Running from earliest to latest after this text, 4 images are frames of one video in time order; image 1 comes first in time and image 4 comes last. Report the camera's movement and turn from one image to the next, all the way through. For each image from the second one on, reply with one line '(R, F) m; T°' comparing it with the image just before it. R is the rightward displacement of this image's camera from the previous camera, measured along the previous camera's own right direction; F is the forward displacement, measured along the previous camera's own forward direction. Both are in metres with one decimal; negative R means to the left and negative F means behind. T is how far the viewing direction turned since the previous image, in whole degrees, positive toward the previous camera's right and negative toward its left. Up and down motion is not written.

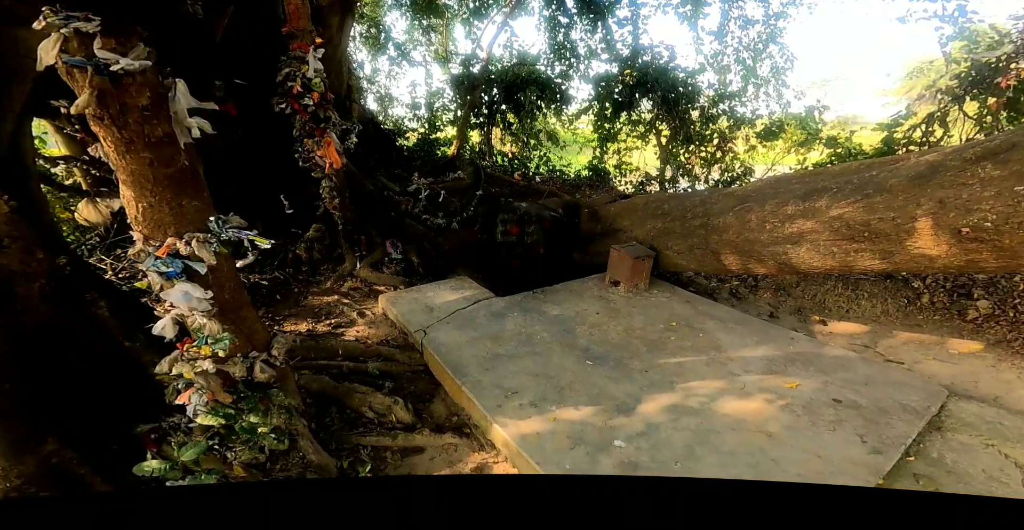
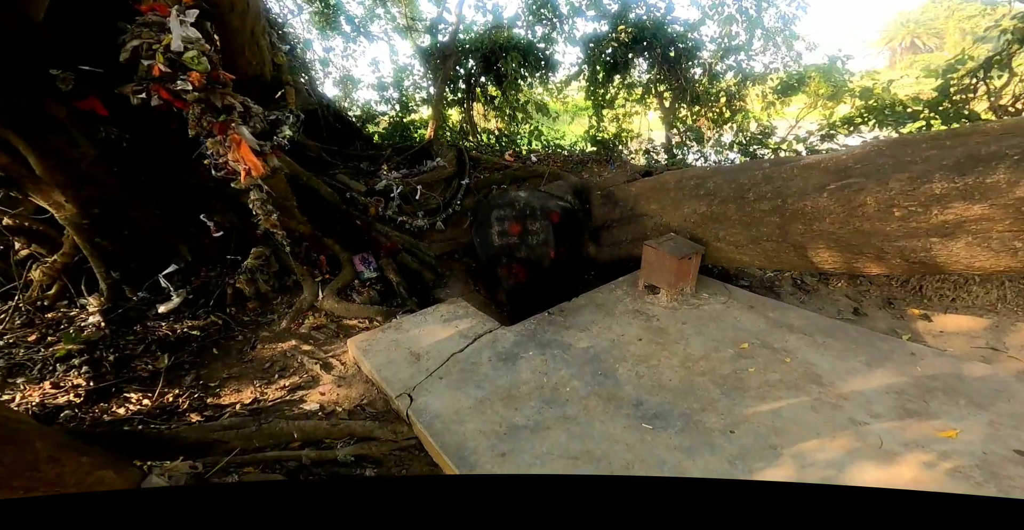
(-0.1, +0.9) m; +1°
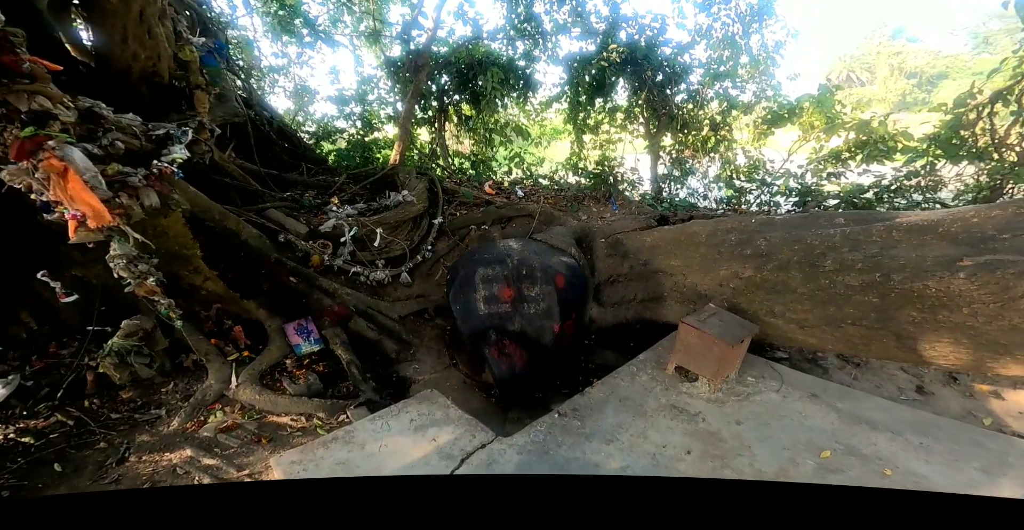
(-0.2, +0.7) m; +5°
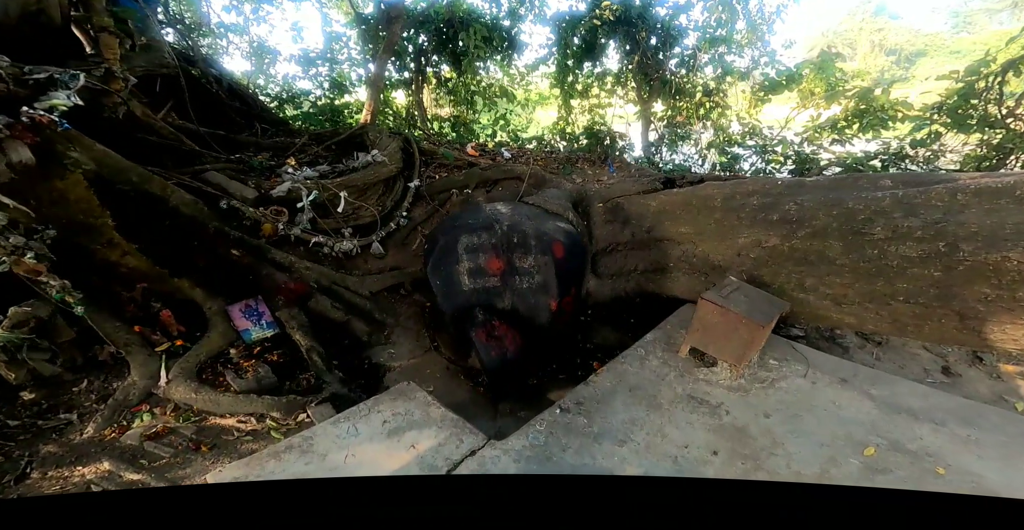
(-0.1, +0.4) m; +3°
